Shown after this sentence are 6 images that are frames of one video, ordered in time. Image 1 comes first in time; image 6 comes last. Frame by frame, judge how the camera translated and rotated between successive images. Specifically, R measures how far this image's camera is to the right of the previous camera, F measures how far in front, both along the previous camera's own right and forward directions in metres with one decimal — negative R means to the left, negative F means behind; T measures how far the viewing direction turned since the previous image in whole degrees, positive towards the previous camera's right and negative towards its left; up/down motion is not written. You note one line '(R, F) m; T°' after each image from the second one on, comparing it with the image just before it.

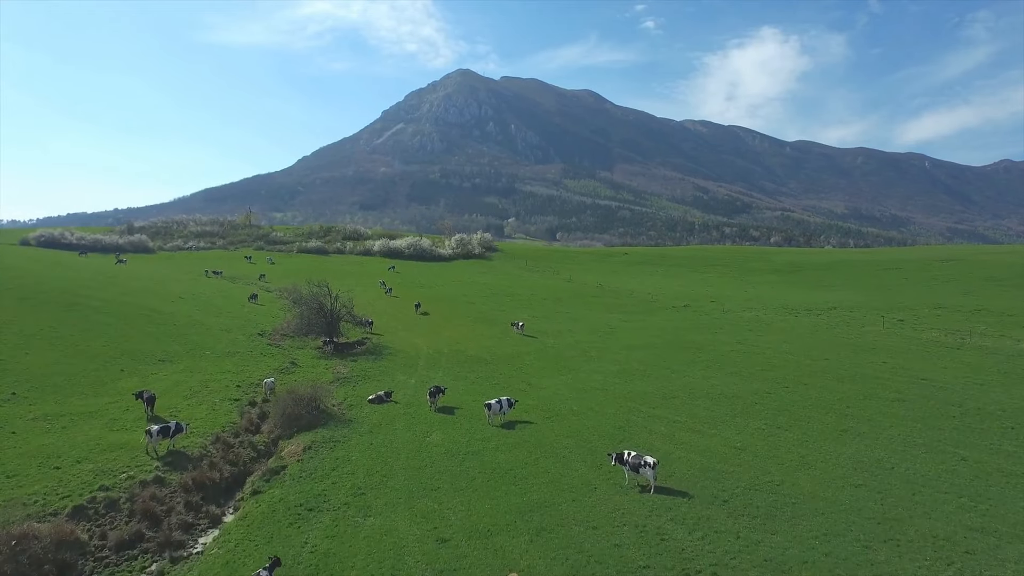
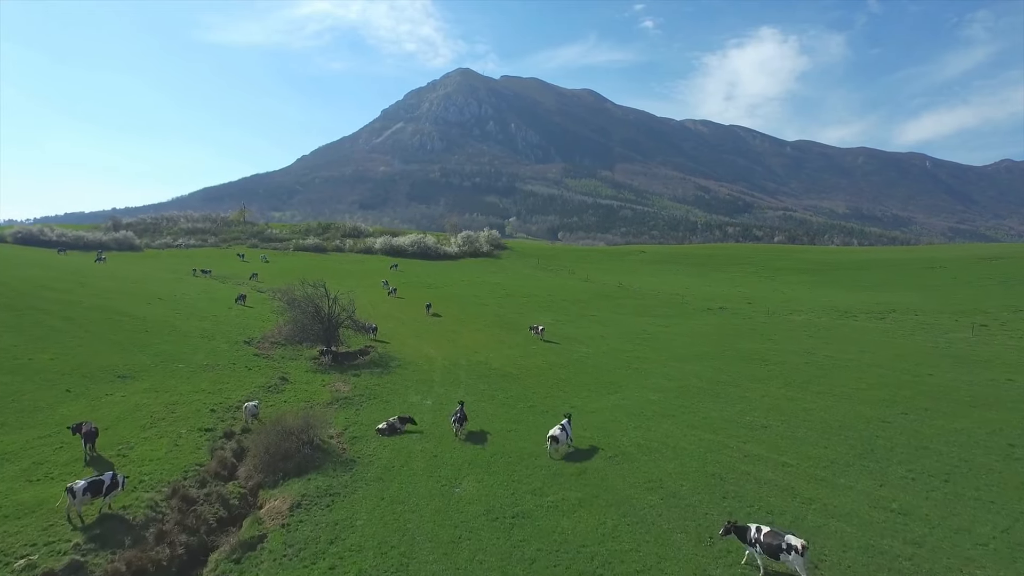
(-1.9, +7.8) m; 0°
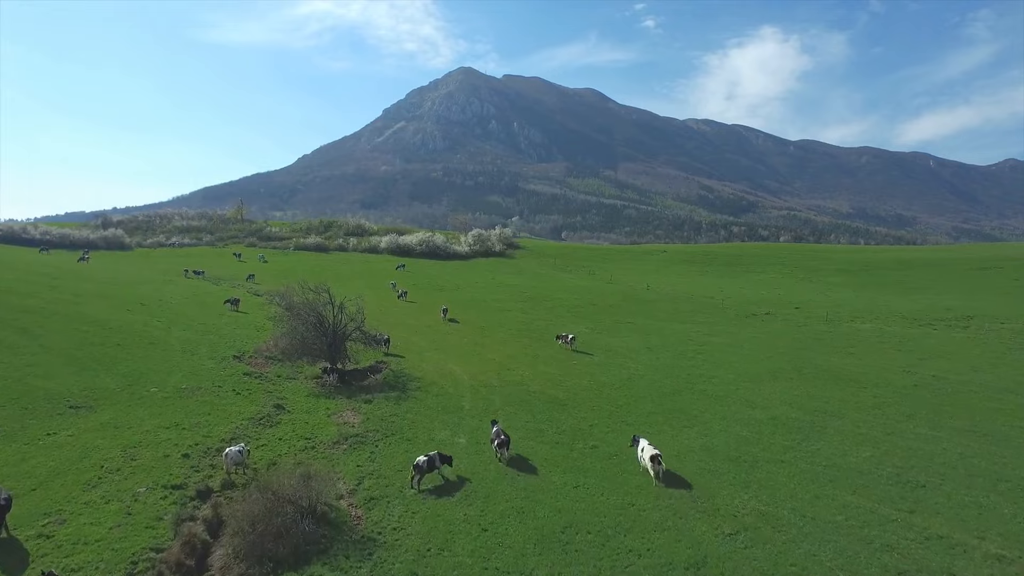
(-2.1, +7.4) m; 0°
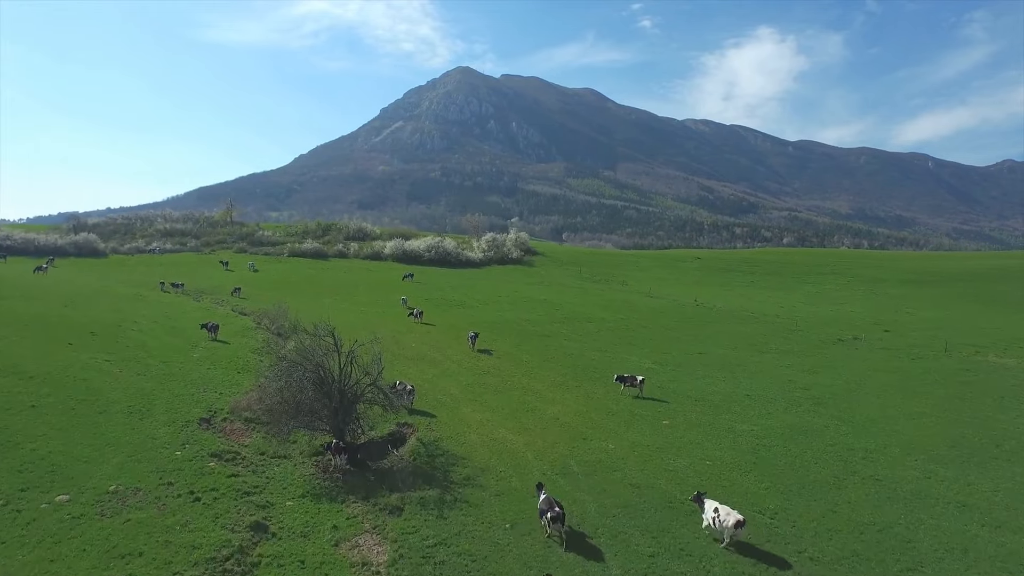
(-3.3, +11.6) m; 0°
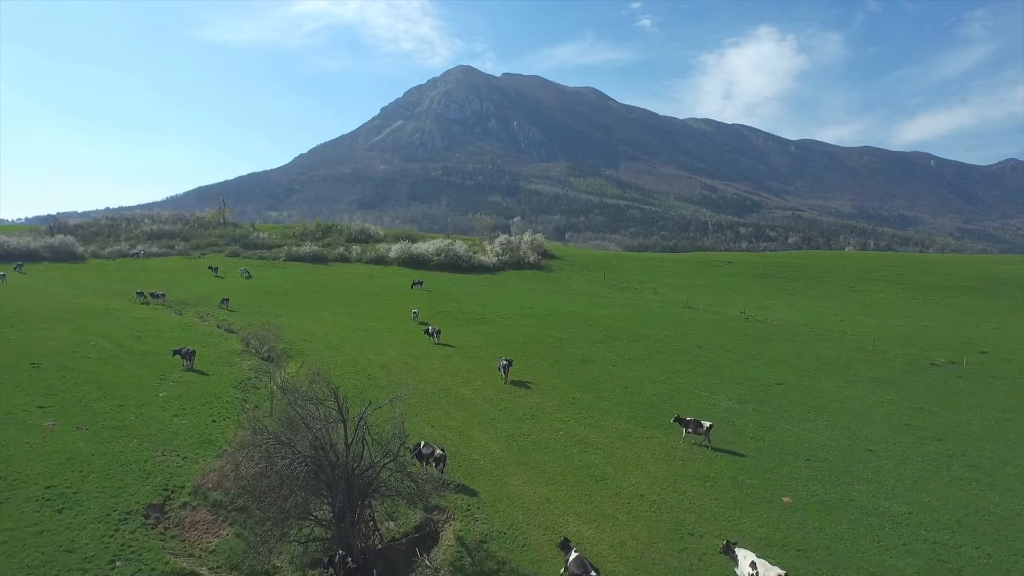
(-2.3, +8.7) m; 0°
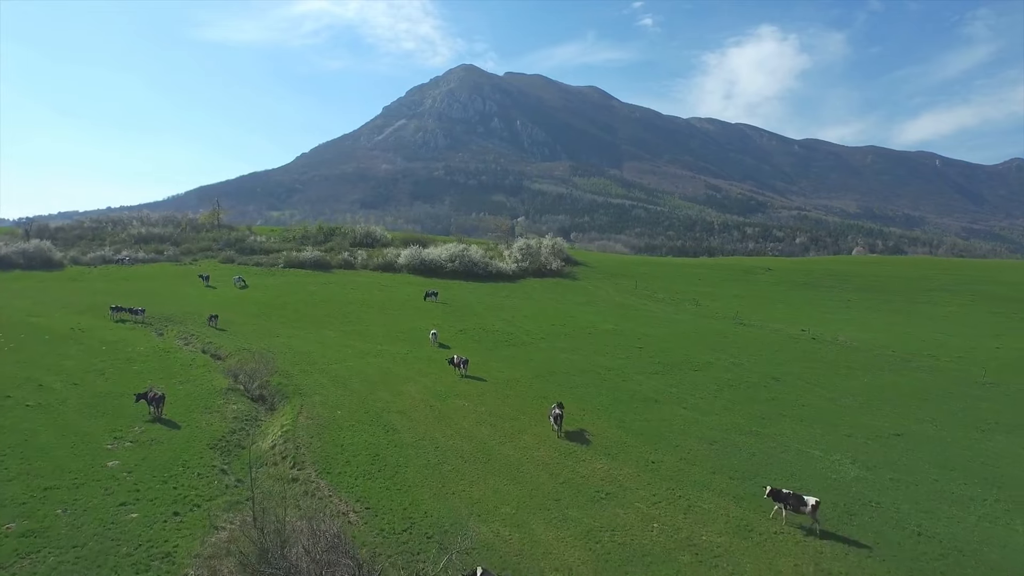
(-2.3, +8.6) m; 0°
